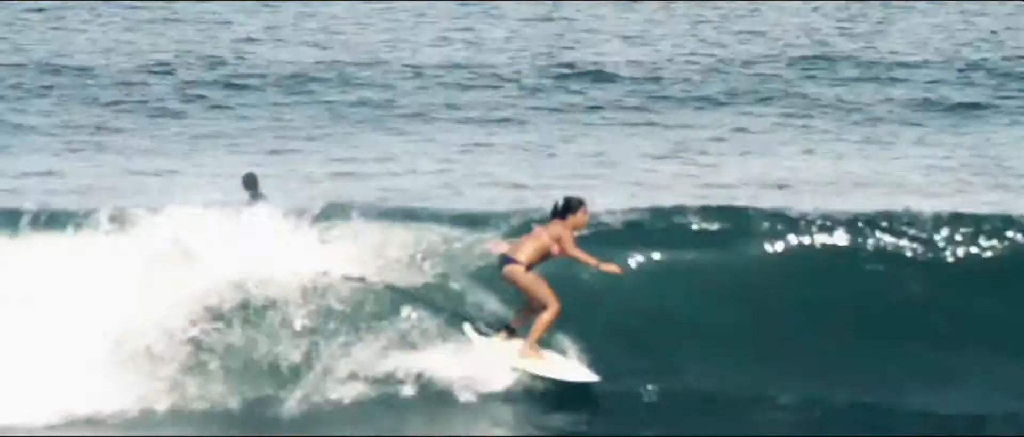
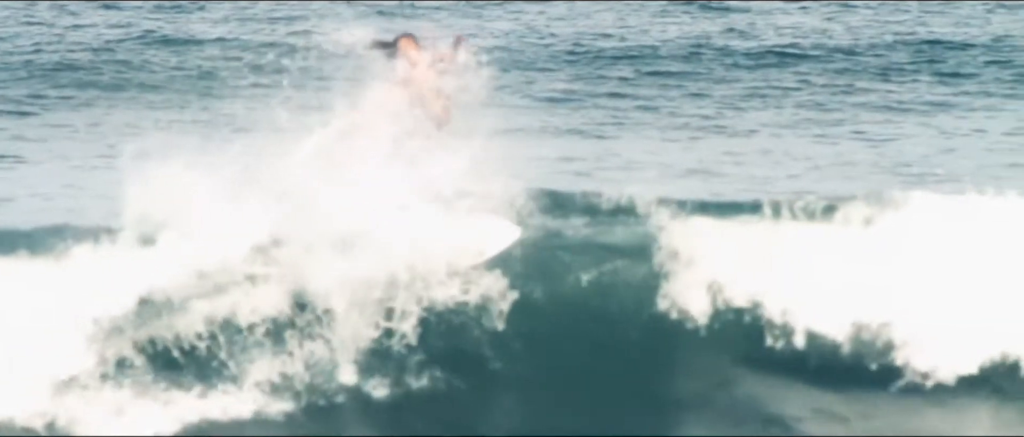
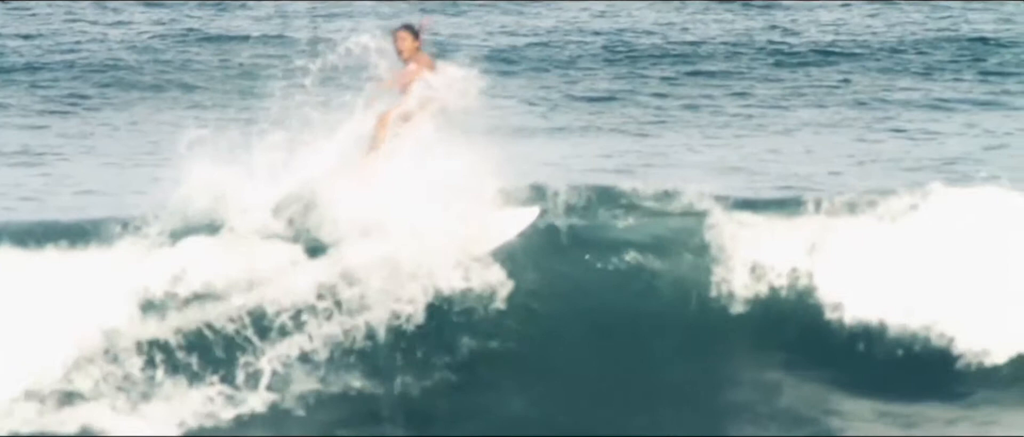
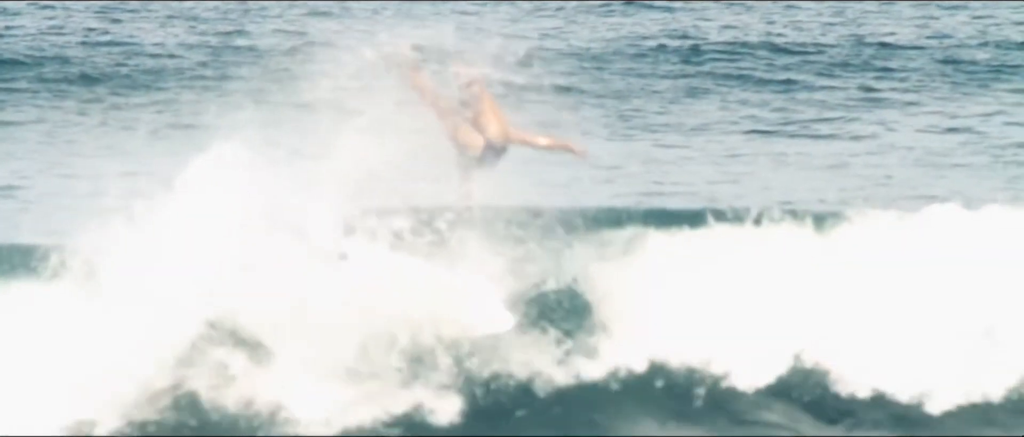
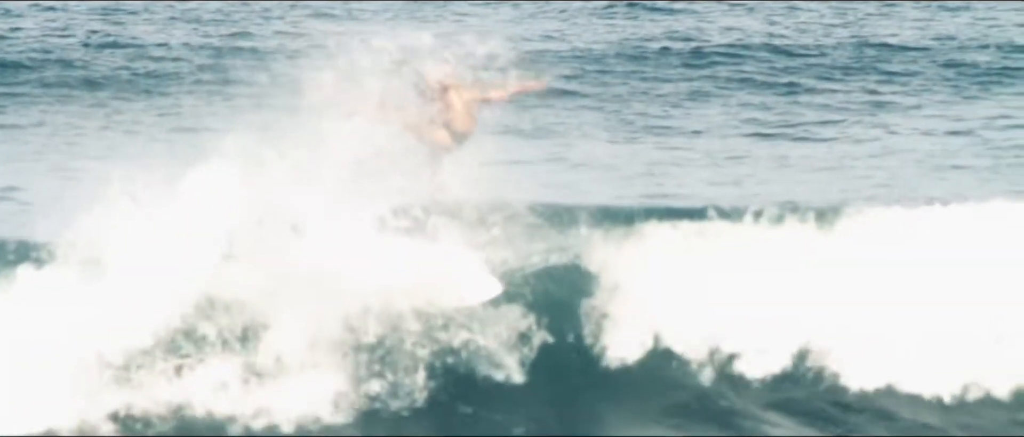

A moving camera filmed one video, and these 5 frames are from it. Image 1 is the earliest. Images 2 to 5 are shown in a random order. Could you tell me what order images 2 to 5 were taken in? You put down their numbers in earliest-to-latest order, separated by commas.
3, 2, 5, 4
